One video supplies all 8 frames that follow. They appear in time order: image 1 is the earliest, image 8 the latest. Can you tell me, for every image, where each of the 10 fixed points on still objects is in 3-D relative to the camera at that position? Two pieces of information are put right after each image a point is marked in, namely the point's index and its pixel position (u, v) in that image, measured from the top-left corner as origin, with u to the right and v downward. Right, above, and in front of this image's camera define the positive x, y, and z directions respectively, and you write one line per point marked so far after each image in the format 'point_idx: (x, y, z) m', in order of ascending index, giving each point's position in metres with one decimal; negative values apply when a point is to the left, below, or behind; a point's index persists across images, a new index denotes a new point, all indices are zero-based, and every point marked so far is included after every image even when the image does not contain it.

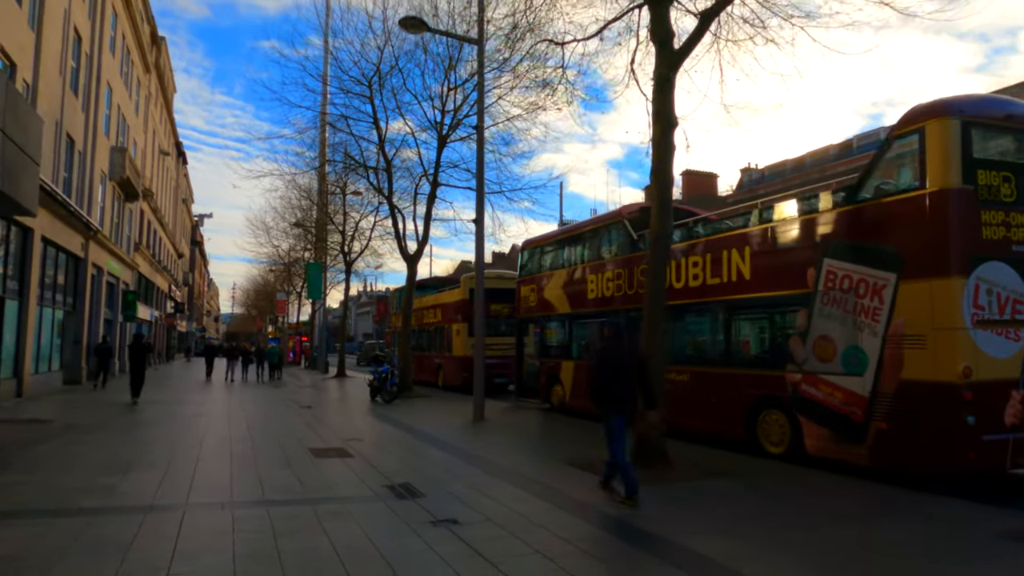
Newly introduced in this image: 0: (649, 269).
0: (+1.9, +0.3, +9.1) m
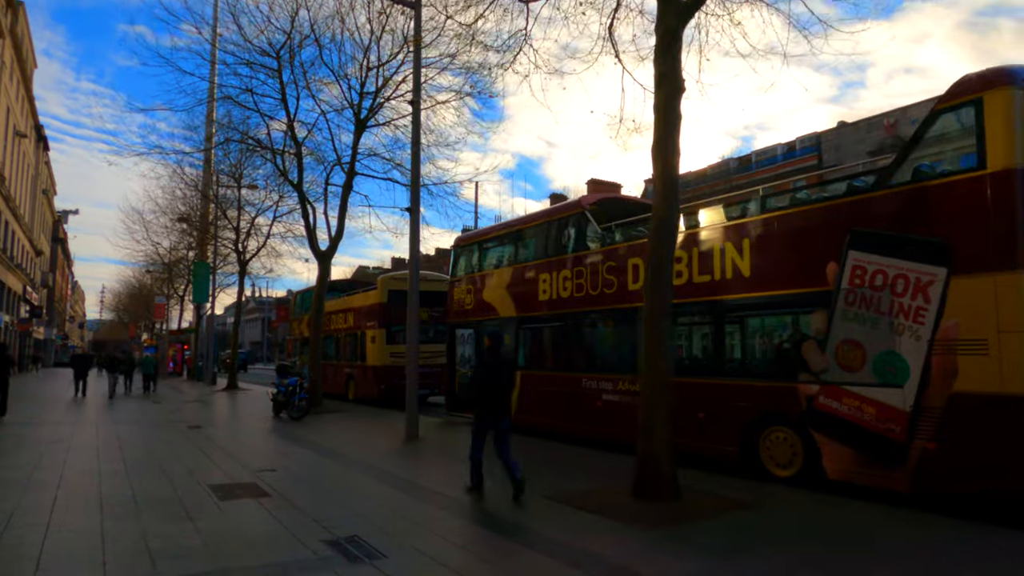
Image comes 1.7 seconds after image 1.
0: (+1.6, +0.3, +7.6) m
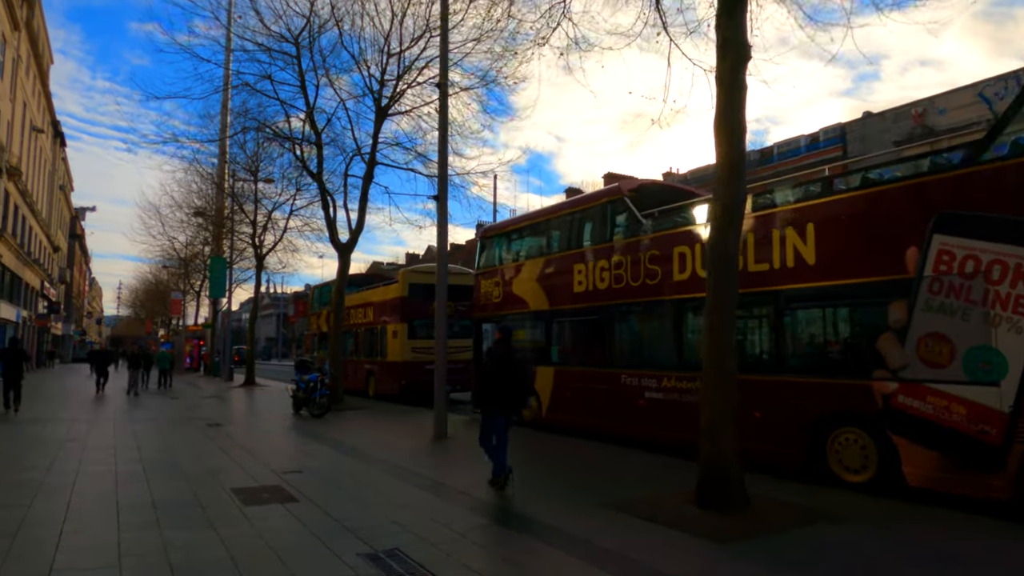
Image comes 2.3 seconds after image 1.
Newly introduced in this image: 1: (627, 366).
0: (+2.1, +0.4, +6.9) m
1: (+2.0, -1.3, +11.3) m
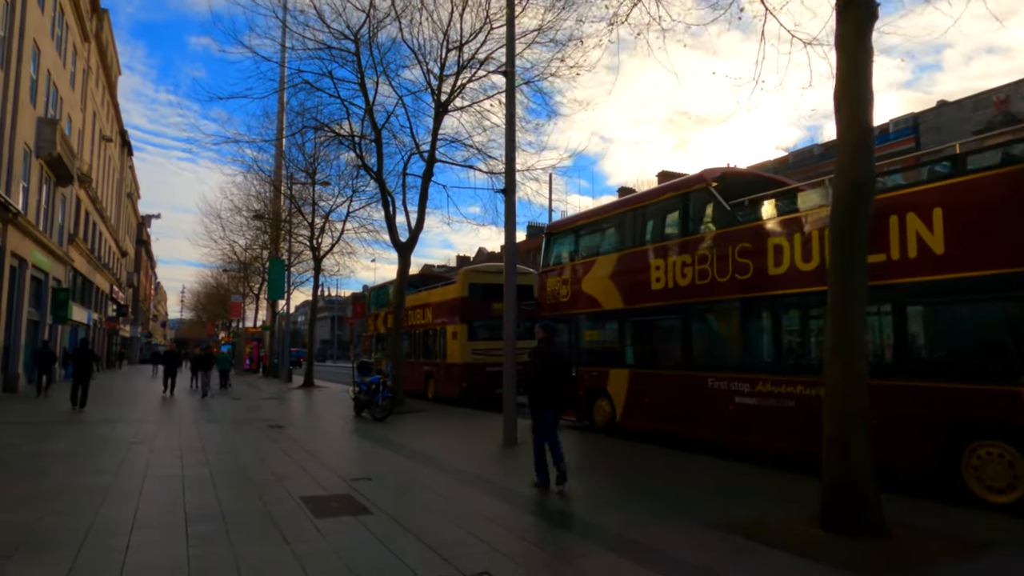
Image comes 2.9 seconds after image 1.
0: (+3.0, +0.5, +6.1) m
1: (+3.2, -1.3, +10.4) m
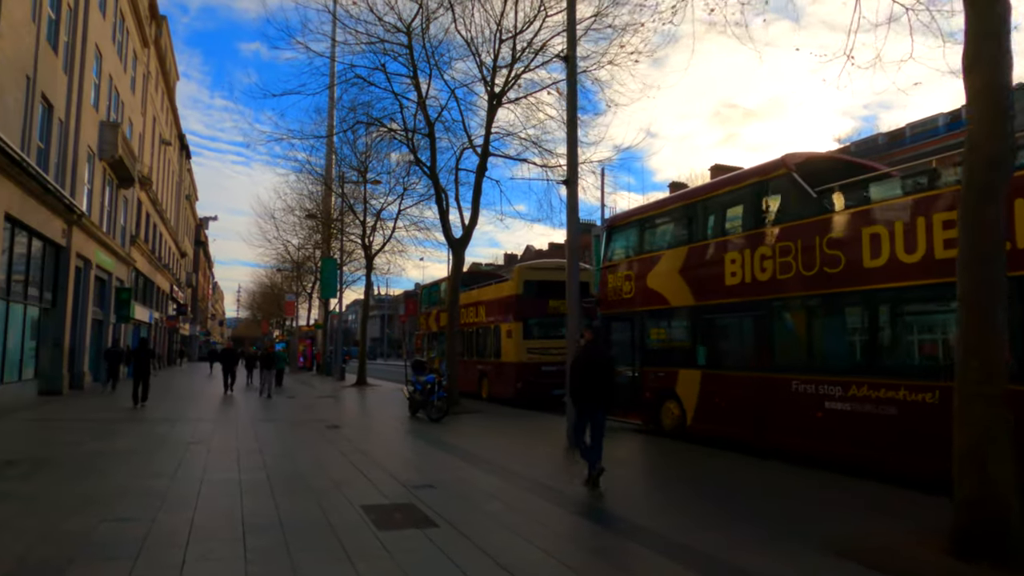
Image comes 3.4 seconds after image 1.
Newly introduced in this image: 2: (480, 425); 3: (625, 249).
0: (+3.6, +0.6, +5.3) m
1: (+4.1, -1.2, +9.6) m
2: (-0.8, -3.3, +16.2) m
3: (+2.4, +0.8, +13.8) m
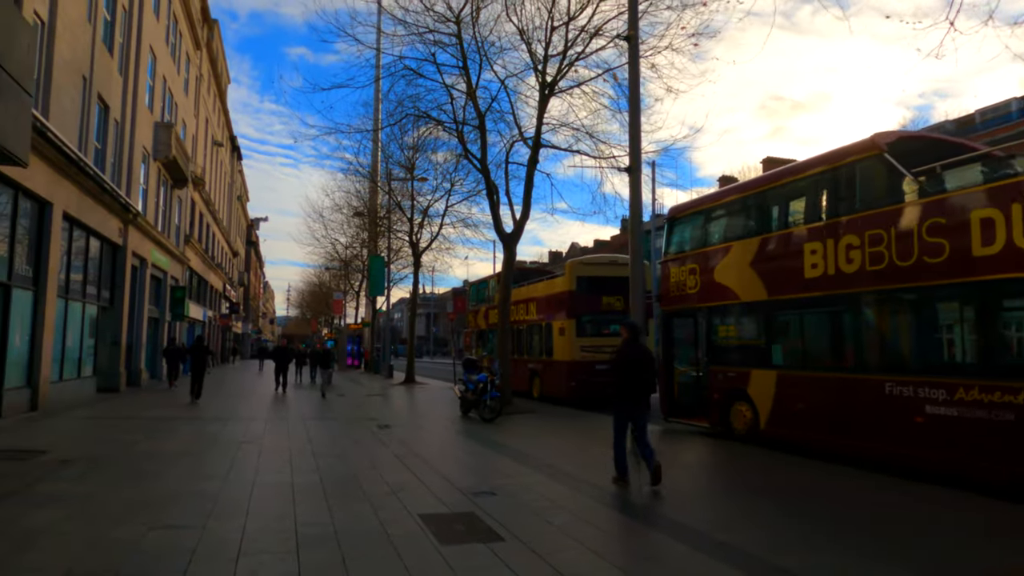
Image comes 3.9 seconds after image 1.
0: (+4.2, +0.7, +4.4) m
1: (+5.0, -1.1, +8.7) m
2: (+0.5, -3.2, +15.6) m
3: (+3.5, +0.9, +13.0) m
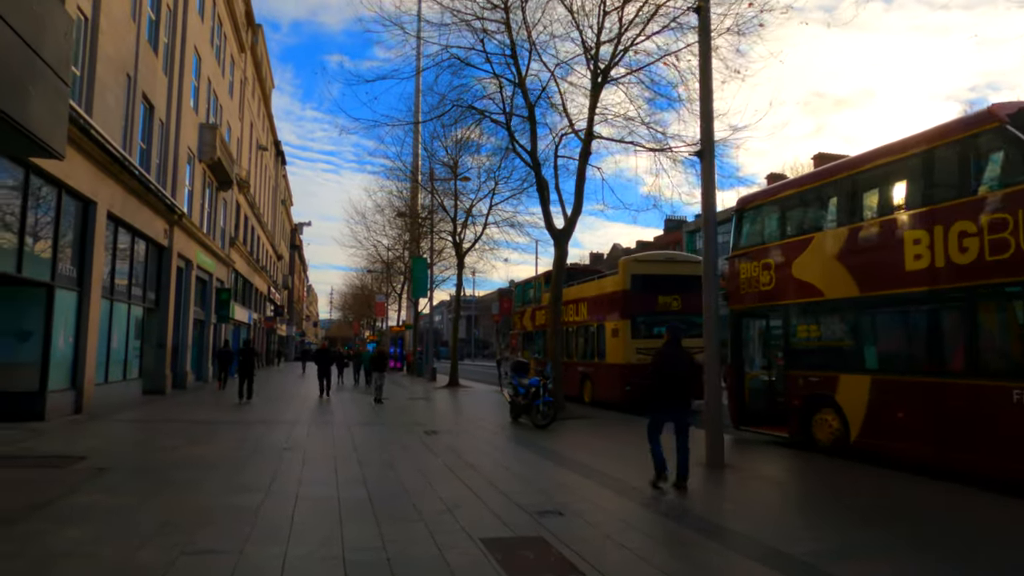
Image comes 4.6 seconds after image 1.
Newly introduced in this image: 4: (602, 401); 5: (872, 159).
0: (+4.7, +0.8, +3.3) m
1: (+5.7, -1.0, +7.6) m
2: (+1.7, -3.2, +14.7) m
3: (+4.5, +1.0, +11.9) m
4: (+2.6, -3.3, +19.2) m
5: (+5.2, +1.9, +9.7) m
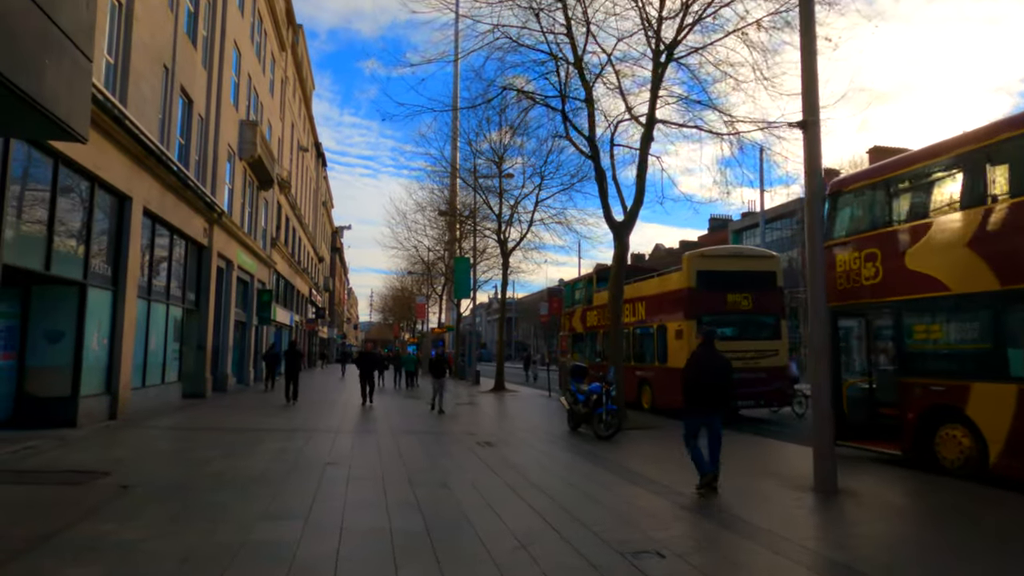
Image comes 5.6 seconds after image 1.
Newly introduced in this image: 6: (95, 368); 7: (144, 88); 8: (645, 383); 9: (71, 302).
0: (+5.2, +0.9, +1.8) m
1: (+6.5, -0.9, +6.0) m
2: (+2.9, -3.1, +13.3) m
3: (+5.5, +1.0, +10.4) m
4: (+4.0, -3.2, +17.7) m
5: (+6.1, +2.0, +8.2) m
6: (-8.4, -1.6, +13.3) m
7: (-8.3, +4.5, +14.9) m
8: (+3.7, -2.6, +18.6) m
9: (-8.3, -0.3, +12.5) m
